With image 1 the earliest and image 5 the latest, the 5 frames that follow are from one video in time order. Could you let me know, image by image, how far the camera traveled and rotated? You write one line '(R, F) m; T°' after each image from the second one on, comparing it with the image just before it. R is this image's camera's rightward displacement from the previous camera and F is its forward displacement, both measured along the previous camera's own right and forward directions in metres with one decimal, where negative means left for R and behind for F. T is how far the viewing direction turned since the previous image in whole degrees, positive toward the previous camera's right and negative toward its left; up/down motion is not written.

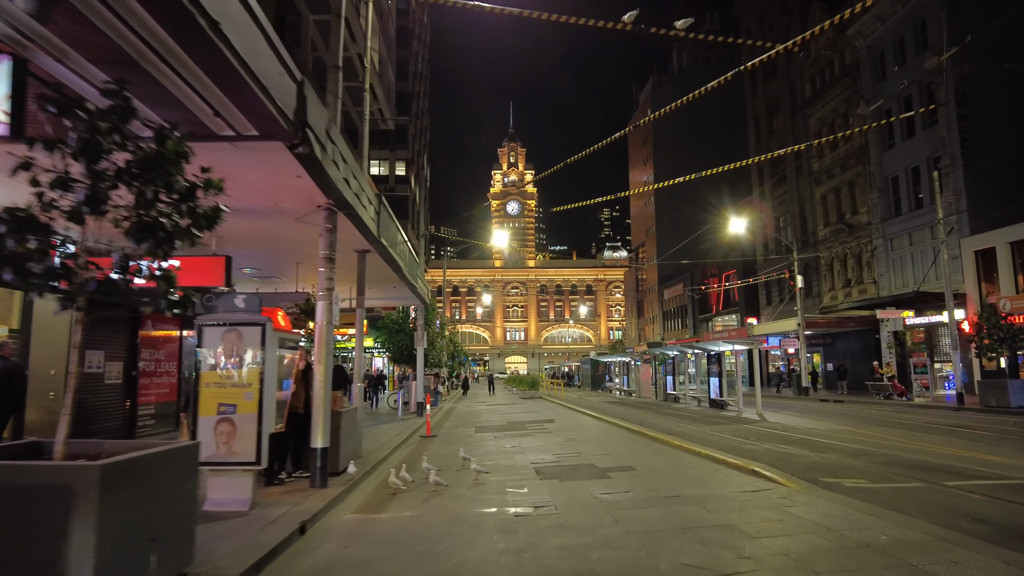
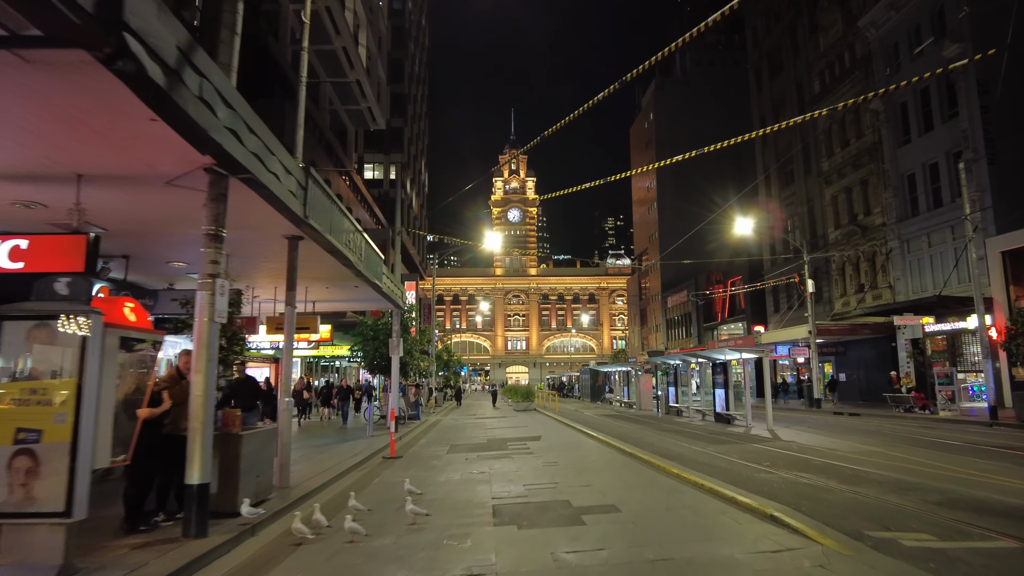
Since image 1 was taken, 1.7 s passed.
(+0.7, +2.2) m; 0°
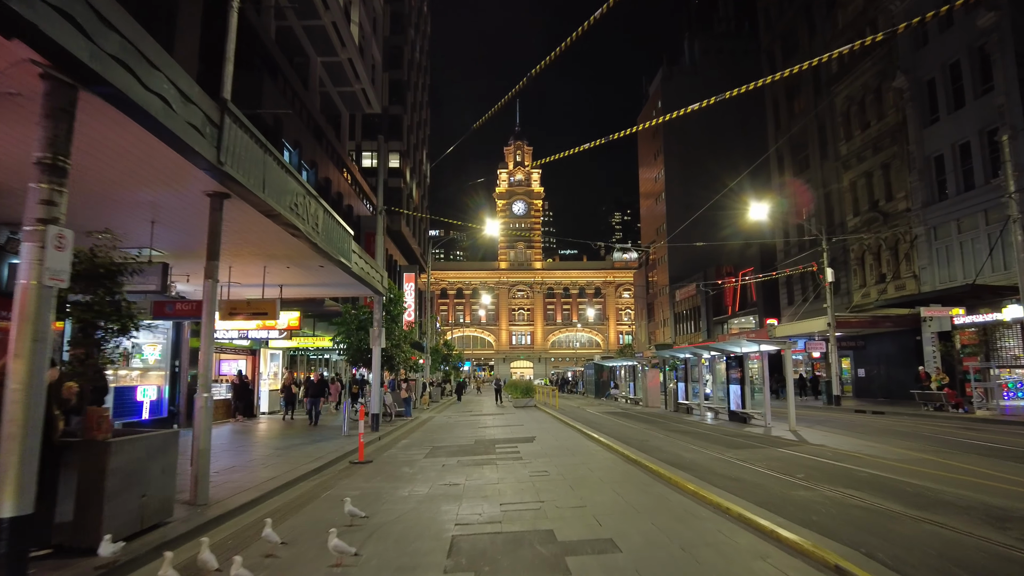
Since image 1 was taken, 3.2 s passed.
(+0.4, +2.1) m; -1°
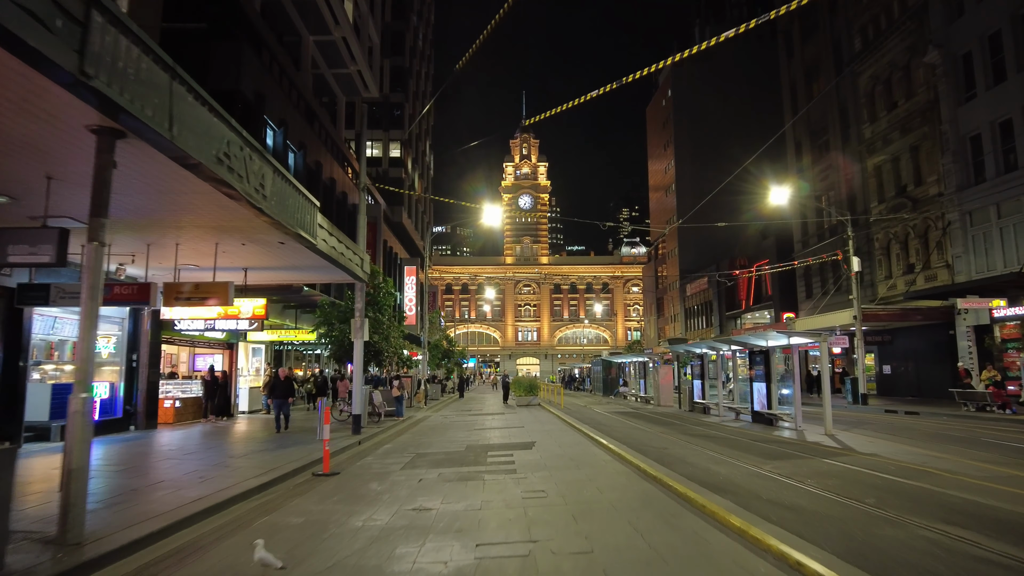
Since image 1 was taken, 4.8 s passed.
(+0.3, +2.2) m; -1°
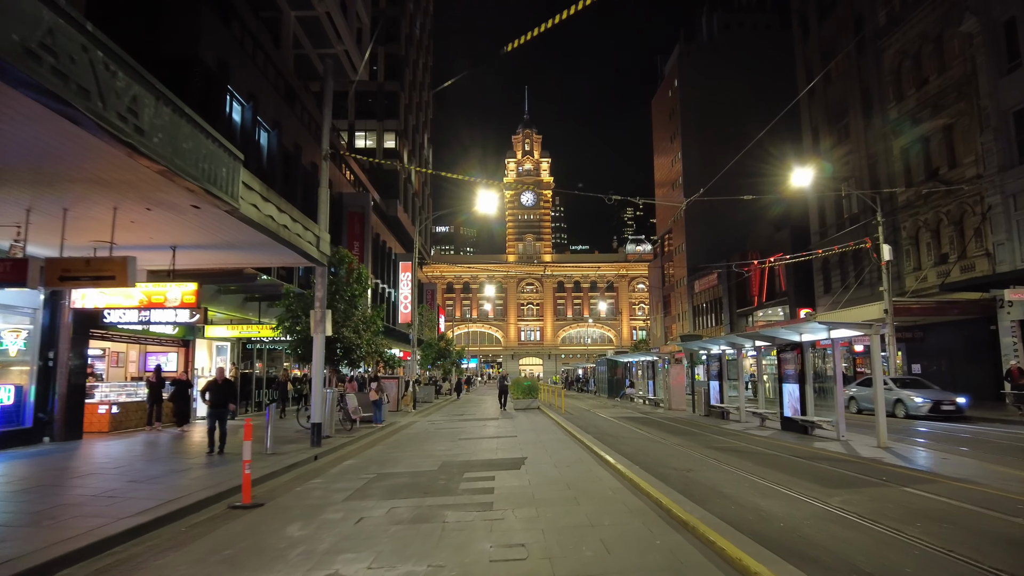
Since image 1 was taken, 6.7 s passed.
(+0.4, +2.7) m; 0°
